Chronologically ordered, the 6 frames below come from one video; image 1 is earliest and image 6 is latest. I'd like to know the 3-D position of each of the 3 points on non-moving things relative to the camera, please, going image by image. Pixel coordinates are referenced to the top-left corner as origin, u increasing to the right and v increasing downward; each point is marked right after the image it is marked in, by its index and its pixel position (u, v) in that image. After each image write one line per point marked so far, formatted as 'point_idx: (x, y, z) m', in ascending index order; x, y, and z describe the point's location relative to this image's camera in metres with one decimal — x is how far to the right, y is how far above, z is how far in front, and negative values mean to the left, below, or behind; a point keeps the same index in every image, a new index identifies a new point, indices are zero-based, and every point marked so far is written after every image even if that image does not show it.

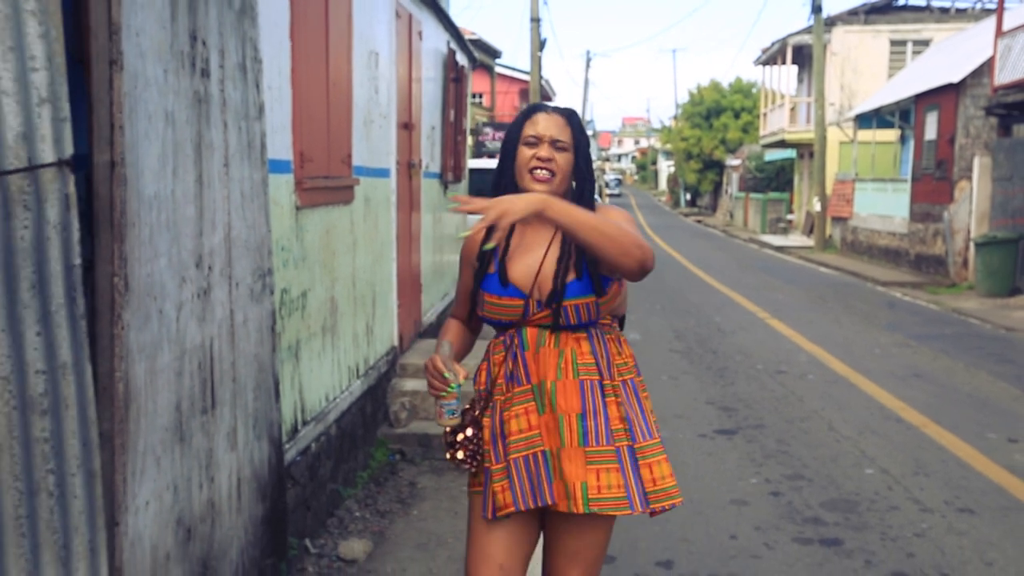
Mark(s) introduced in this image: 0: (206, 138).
0: (-0.9, +0.5, +3.0) m
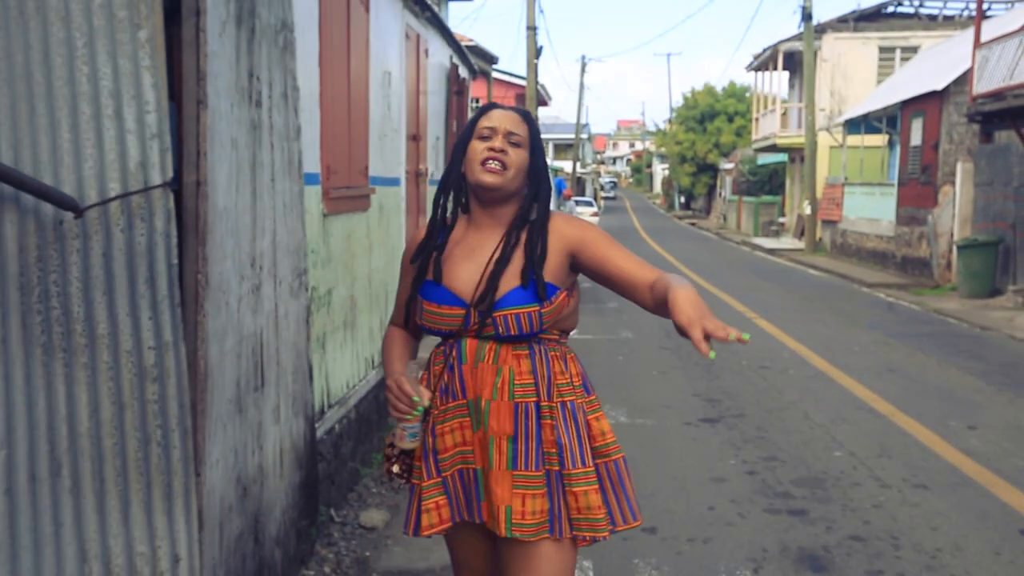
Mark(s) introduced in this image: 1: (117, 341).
0: (-0.9, +0.5, +3.6) m
1: (-1.0, -0.1, +2.4) m
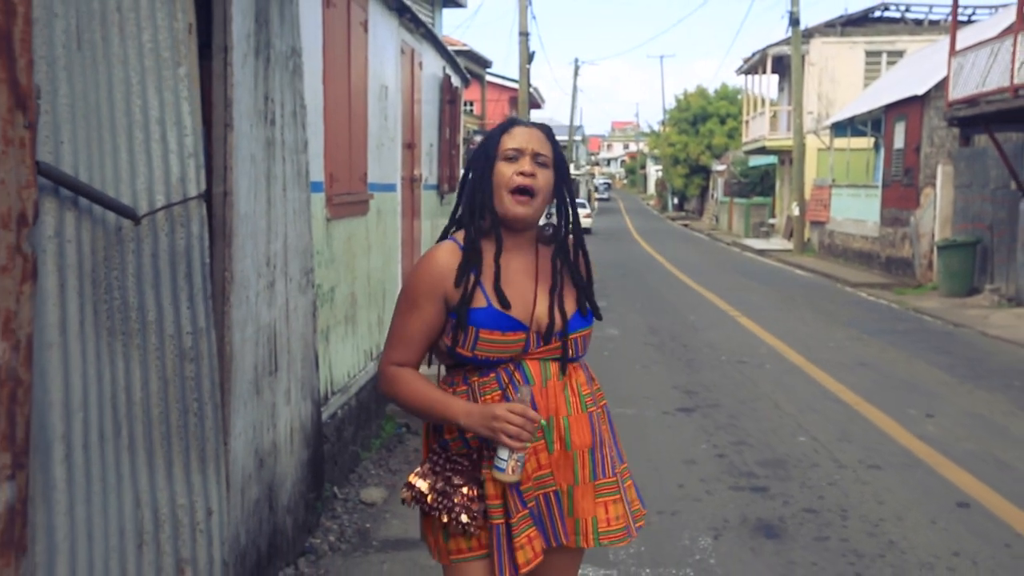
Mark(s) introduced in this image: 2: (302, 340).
0: (-1.0, +0.5, +4.1) m
1: (-1.0, -0.1, +2.9) m
2: (-1.0, -0.2, +4.6) m
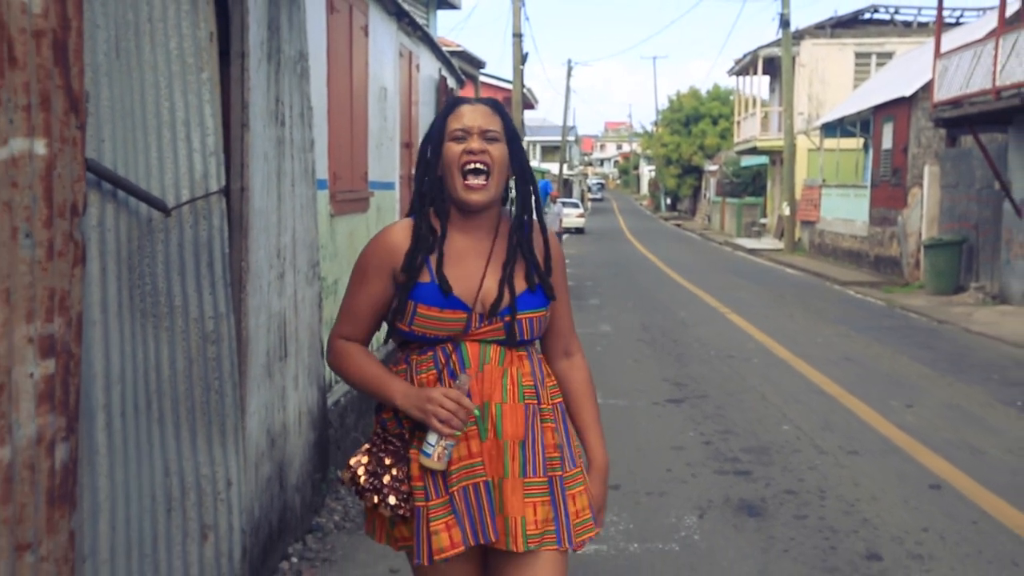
0: (-1.0, +0.5, +4.3) m
1: (-1.0, -0.1, +3.2) m
2: (-1.0, -0.2, +4.9) m
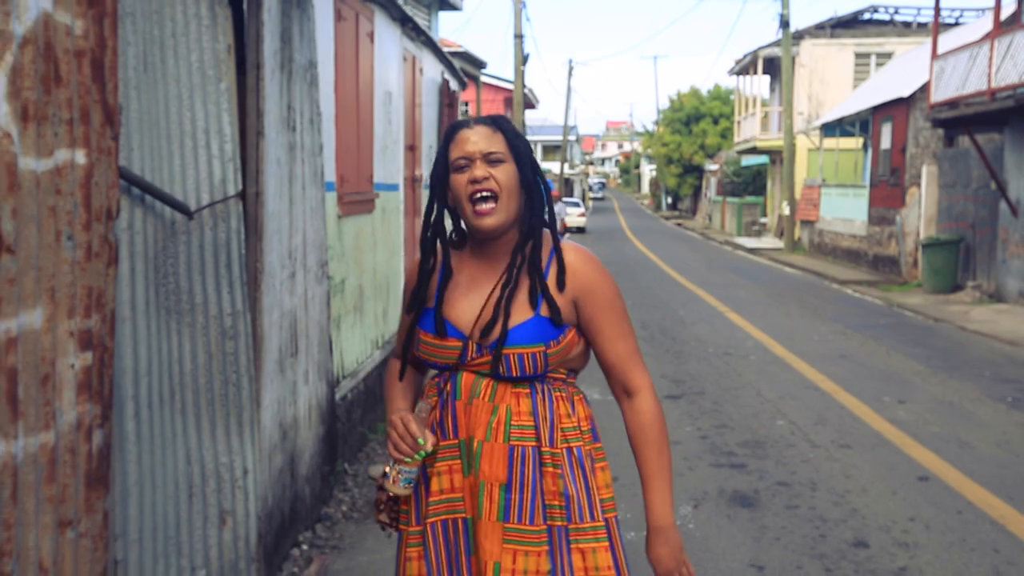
0: (-1.0, +0.5, +4.5) m
1: (-1.0, -0.1, +3.4) m
2: (-1.0, -0.2, +5.1) m
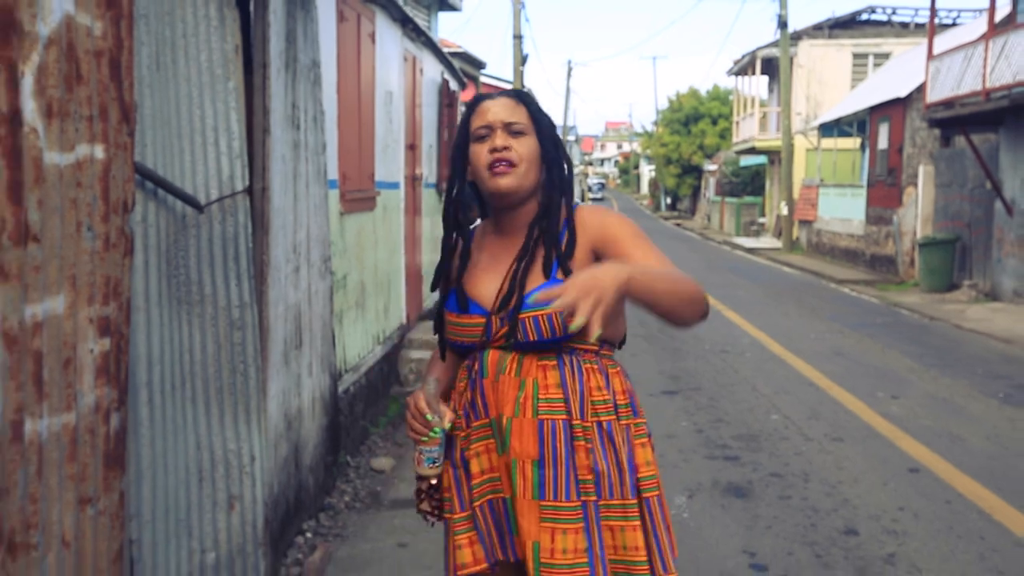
0: (-1.0, +0.5, +4.7) m
1: (-1.0, 0.0, +3.5) m
2: (-1.0, -0.2, +5.2) m
